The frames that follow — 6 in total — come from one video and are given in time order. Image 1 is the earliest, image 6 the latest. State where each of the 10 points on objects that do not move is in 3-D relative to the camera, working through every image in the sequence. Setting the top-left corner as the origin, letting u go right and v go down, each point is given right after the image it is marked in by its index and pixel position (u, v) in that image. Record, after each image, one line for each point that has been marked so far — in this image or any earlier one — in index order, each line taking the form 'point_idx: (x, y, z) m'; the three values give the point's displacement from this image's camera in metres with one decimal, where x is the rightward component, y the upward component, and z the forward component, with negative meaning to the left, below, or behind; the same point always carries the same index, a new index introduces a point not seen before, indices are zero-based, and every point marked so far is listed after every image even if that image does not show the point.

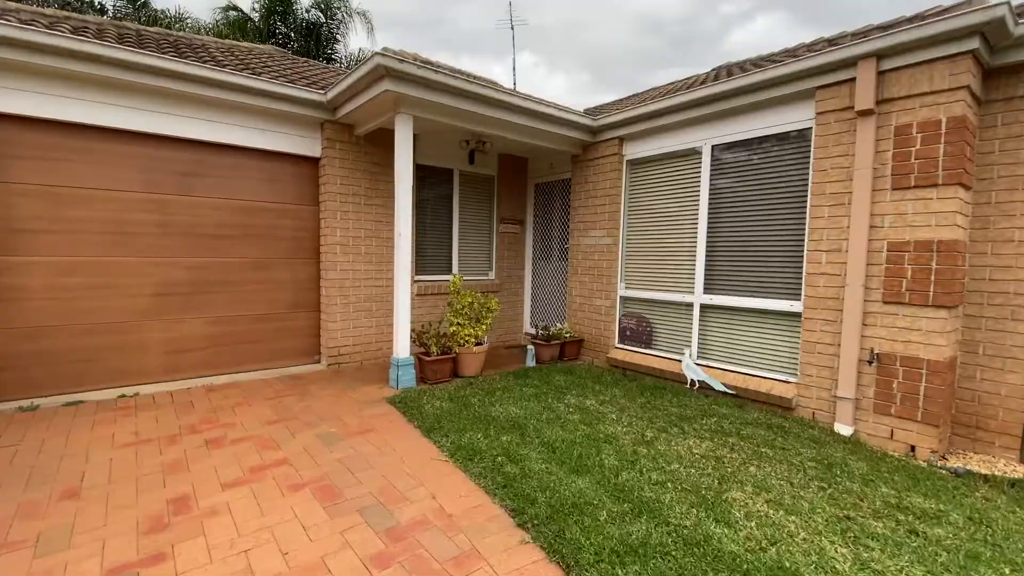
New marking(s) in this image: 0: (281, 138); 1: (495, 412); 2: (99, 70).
0: (-2.3, +1.5, +4.9) m
1: (-0.1, -0.9, +3.7) m
2: (-3.3, +1.7, +3.8) m
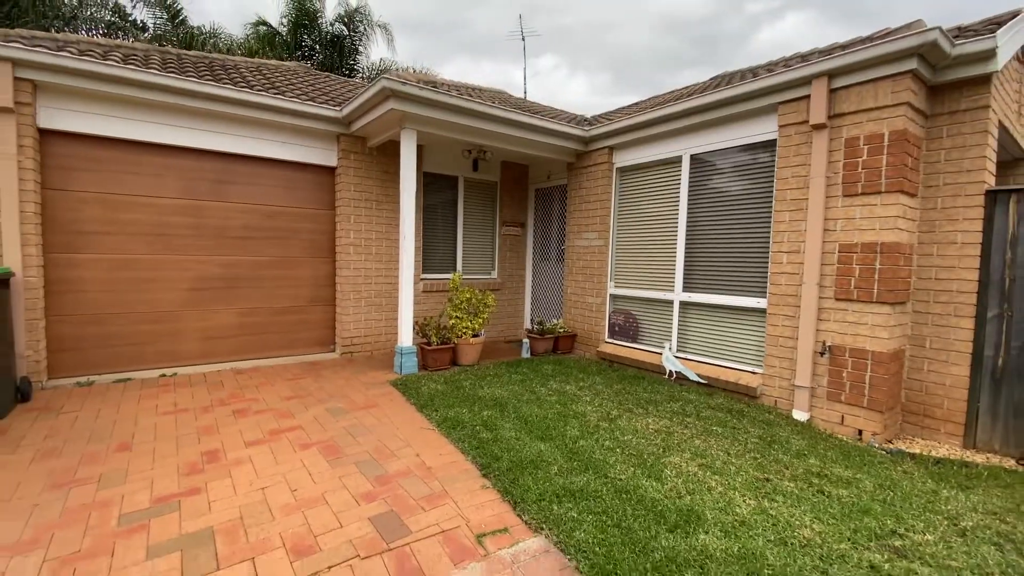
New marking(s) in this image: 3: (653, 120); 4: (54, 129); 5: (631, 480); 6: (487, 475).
0: (-2.4, +1.6, +5.5) m
1: (-0.3, -0.9, +4.2) m
2: (-3.4, +1.8, +4.4) m
3: (+1.5, +1.8, +5.2) m
4: (-4.1, +1.4, +4.3) m
5: (+0.6, -1.0, +2.6) m
6: (-0.1, -1.0, +2.7) m
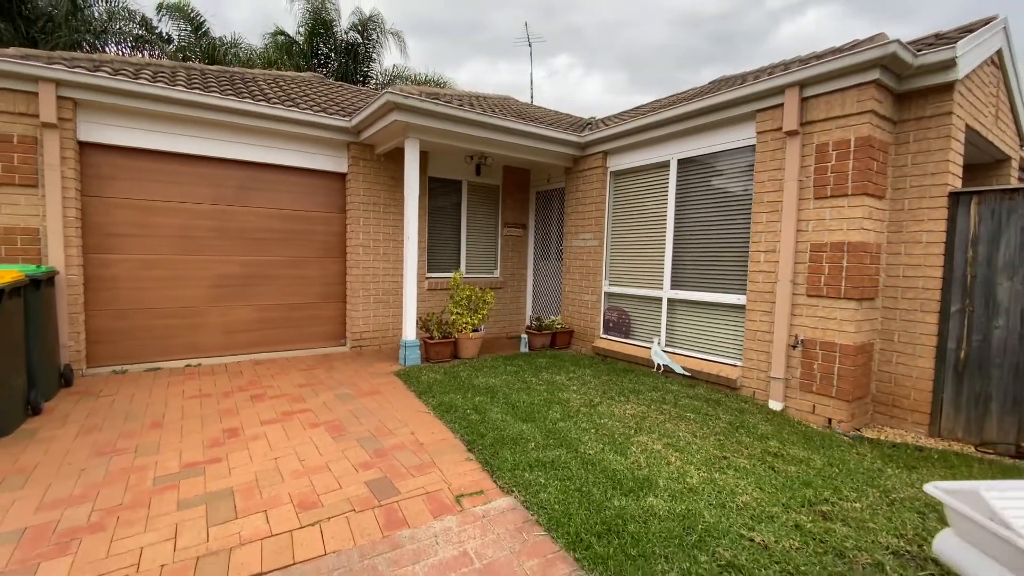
0: (-2.4, +1.6, +5.9) m
1: (-0.3, -0.9, +4.5) m
2: (-3.4, +1.8, +4.9) m
3: (+1.5, +1.8, +5.5) m
4: (-4.1, +1.4, +4.7) m
5: (+0.5, -1.0, +2.9) m
6: (-0.3, -1.0, +3.0) m
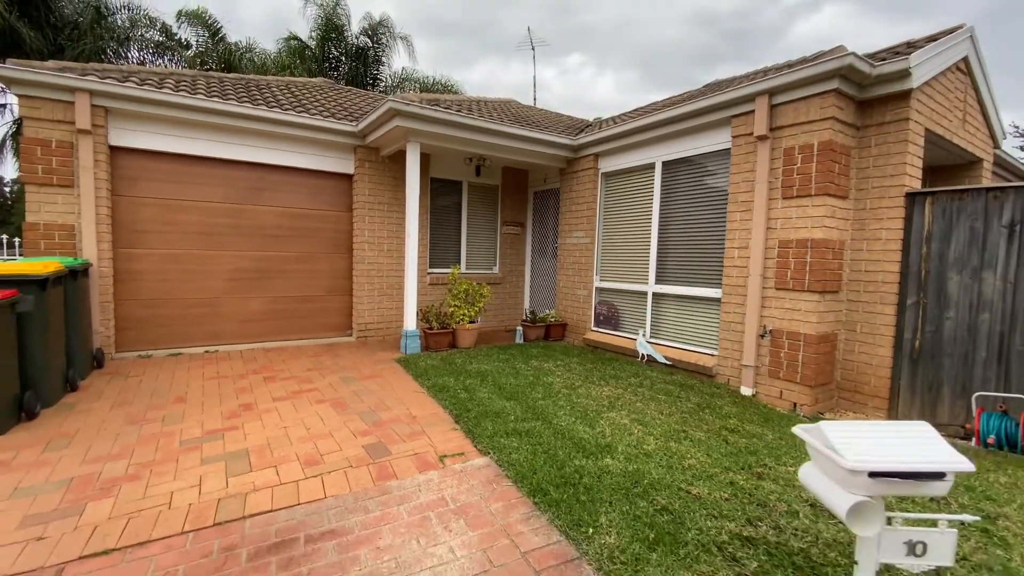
0: (-2.5, +1.7, +6.3) m
1: (-0.4, -0.8, +4.9) m
2: (-3.5, +1.9, +5.3) m
3: (+1.4, +1.9, +5.8) m
4: (-4.2, +1.5, +5.2) m
5: (+0.4, -0.9, +3.2) m
6: (-0.4, -0.9, +3.4) m
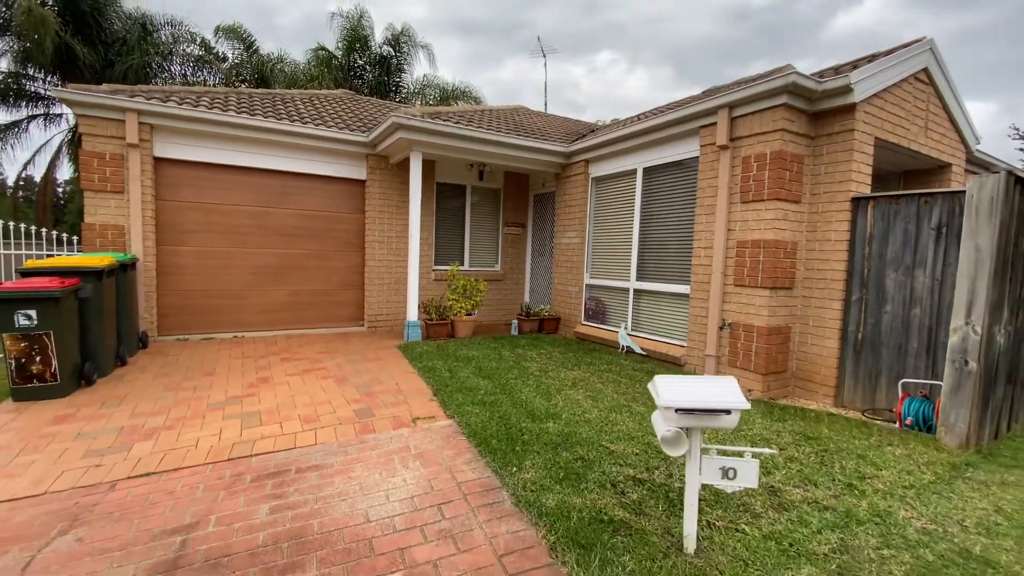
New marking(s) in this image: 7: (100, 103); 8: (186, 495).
0: (-2.5, +1.8, +7.0) m
1: (-0.6, -0.7, +5.5) m
2: (-3.6, +2.0, +6.1) m
3: (+1.3, +2.0, +6.3) m
4: (-4.3, +1.6, +6.0) m
5: (+0.1, -0.9, +3.8) m
6: (-0.6, -0.9, +4.0) m
7: (-4.6, +2.1, +5.4) m
8: (-1.7, -1.1, +2.5) m
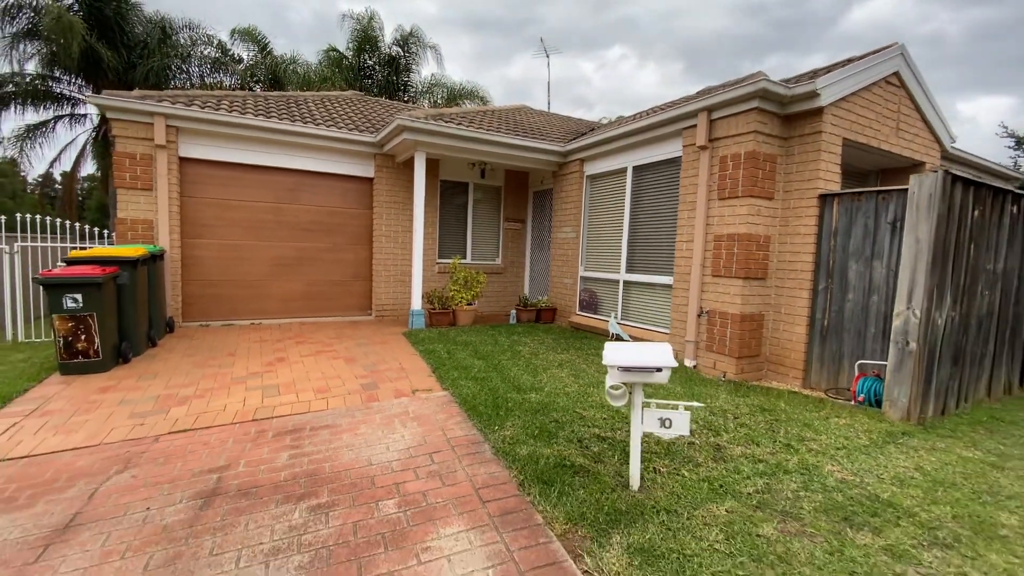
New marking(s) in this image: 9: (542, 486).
0: (-2.5, +1.9, +7.5) m
1: (-0.6, -0.6, +5.9) m
2: (-3.6, +2.1, +6.6) m
3: (+1.3, +2.1, +6.7) m
4: (-4.4, +1.8, +6.5) m
5: (0.0, -0.8, +4.2) m
6: (-0.7, -0.8, +4.4) m
7: (-4.7, +2.2, +5.9) m
8: (-1.8, -1.0, +3.0) m
9: (+0.2, -1.0, +2.4) m
